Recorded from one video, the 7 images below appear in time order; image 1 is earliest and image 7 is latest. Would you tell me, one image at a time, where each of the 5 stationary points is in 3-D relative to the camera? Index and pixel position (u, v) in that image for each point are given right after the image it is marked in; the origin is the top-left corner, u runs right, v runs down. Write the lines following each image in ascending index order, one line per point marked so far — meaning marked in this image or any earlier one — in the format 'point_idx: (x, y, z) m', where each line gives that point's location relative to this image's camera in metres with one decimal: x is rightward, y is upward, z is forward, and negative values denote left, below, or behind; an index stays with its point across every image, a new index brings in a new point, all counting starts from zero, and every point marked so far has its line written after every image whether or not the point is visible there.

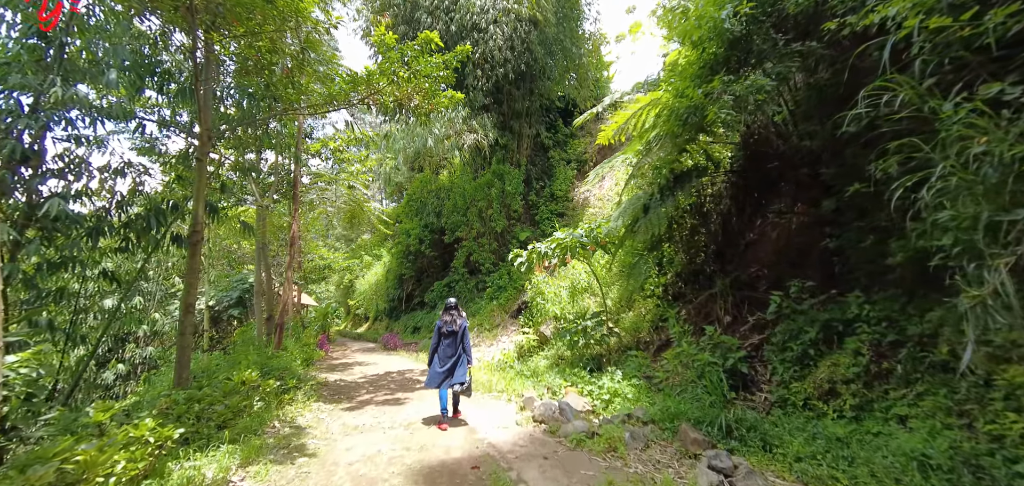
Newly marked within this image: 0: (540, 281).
0: (+0.5, -0.7, +8.5) m
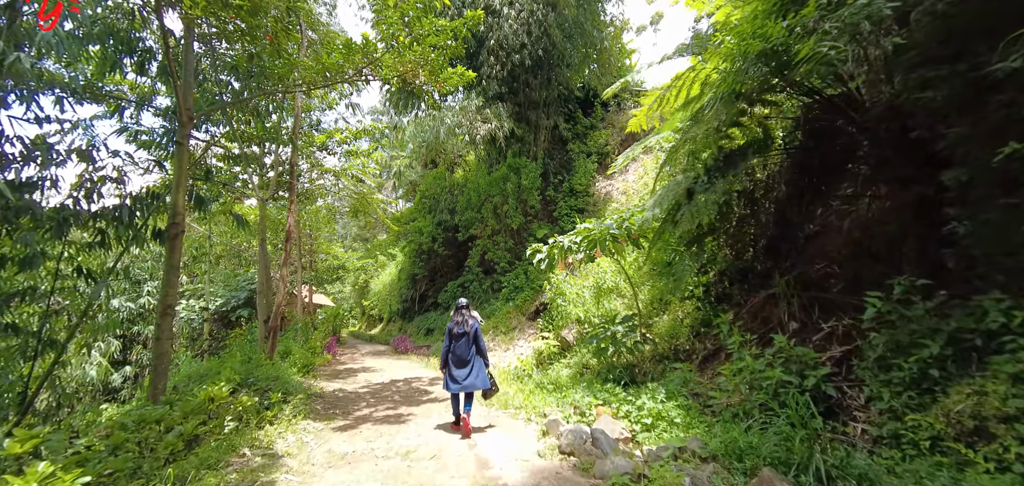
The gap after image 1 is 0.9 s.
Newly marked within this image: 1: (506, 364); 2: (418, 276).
0: (+0.8, -0.7, +7.7) m
1: (-0.1, -2.2, +7.9) m
2: (-3.4, -1.2, +16.4) m
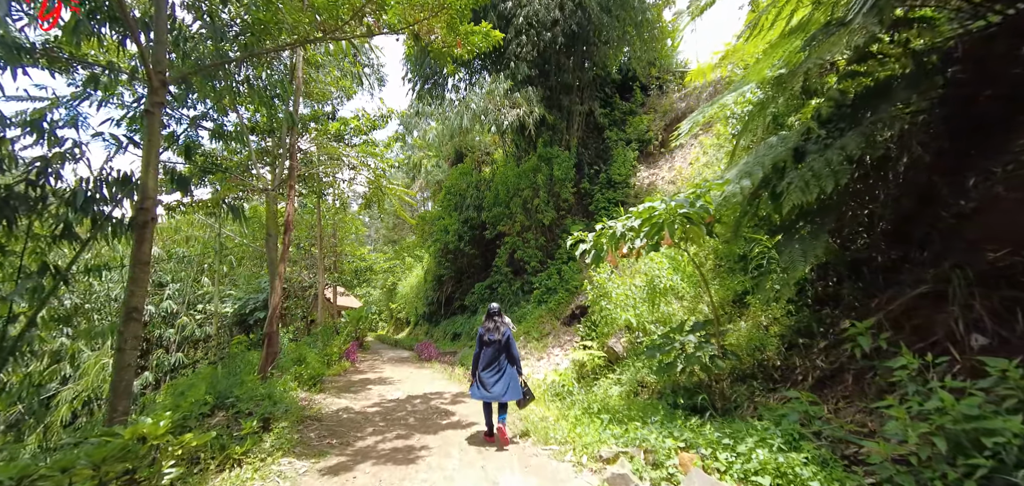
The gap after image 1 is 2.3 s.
0: (+1.3, -0.6, +6.6) m
1: (+0.5, -2.1, +6.9) m
2: (-2.3, -1.2, +15.6) m
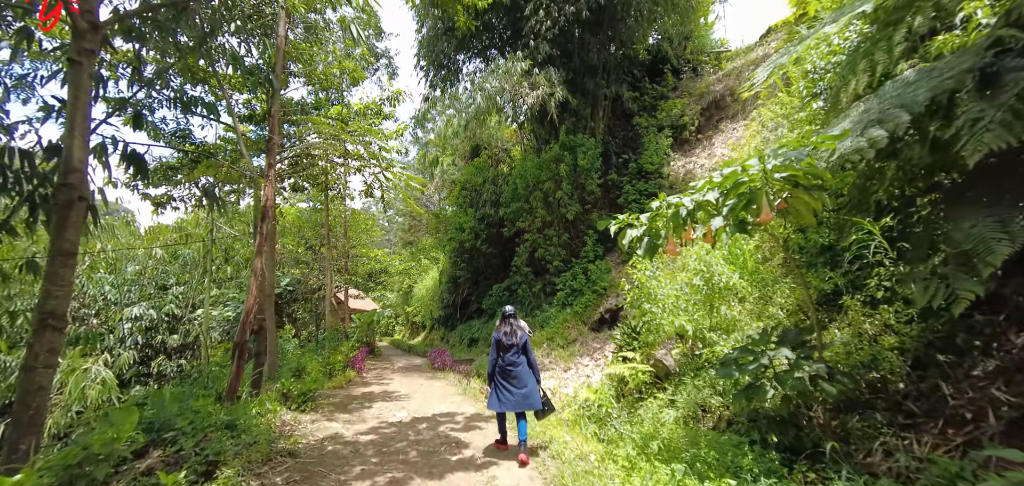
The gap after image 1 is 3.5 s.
0: (+1.6, -0.5, +5.6) m
1: (+0.8, -2.0, +5.8) m
2: (-1.7, -1.2, +14.7) m
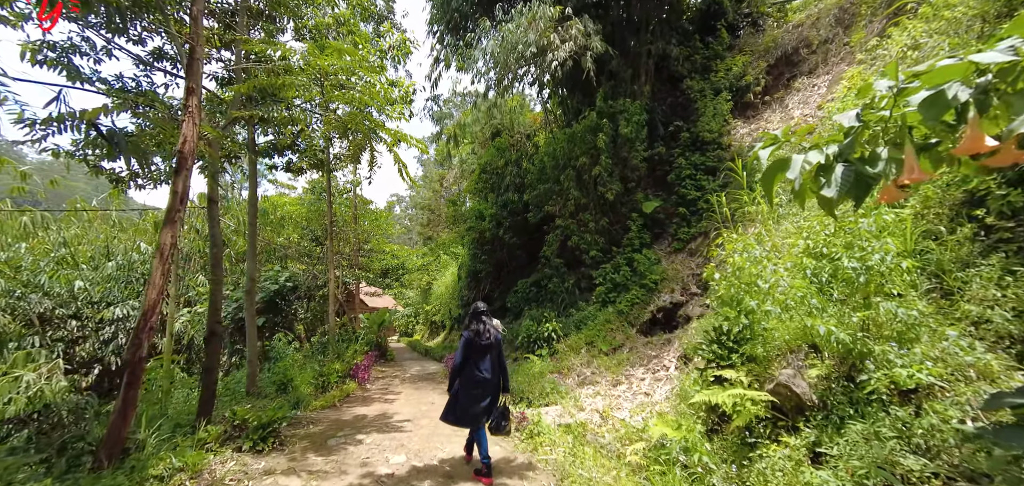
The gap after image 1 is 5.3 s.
0: (+2.0, -0.2, +3.9) m
1: (+1.2, -1.7, +4.2) m
2: (-0.9, -0.9, +13.1) m
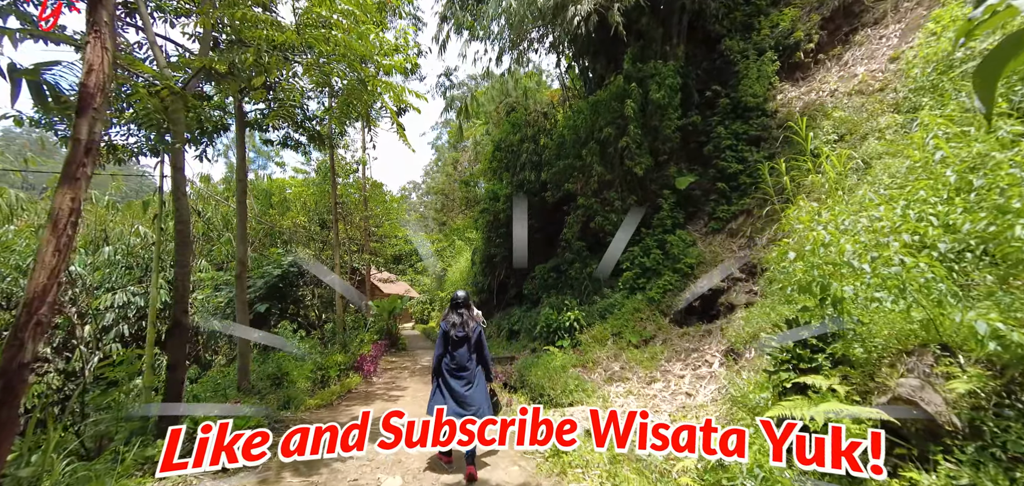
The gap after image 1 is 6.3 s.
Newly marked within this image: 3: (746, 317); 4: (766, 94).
0: (+2.1, 0.0, +3.1) m
1: (+1.3, -1.5, +3.4) m
2: (-0.4, -0.4, +12.4) m
3: (+2.7, -0.9, +5.3) m
4: (+4.2, +2.5, +7.5) m
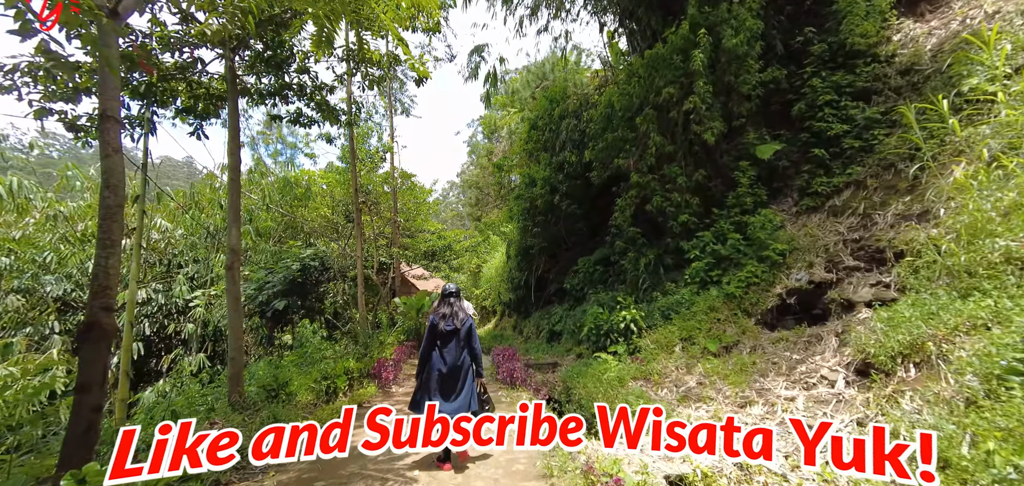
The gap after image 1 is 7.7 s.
0: (+2.4, +0.2, +1.6) m
1: (+1.6, -1.3, +2.1) m
2: (+0.6, -0.2, +11.1) m
3: (+3.2, -0.6, +3.8) m
4: (+4.8, +2.7, +5.9) m
